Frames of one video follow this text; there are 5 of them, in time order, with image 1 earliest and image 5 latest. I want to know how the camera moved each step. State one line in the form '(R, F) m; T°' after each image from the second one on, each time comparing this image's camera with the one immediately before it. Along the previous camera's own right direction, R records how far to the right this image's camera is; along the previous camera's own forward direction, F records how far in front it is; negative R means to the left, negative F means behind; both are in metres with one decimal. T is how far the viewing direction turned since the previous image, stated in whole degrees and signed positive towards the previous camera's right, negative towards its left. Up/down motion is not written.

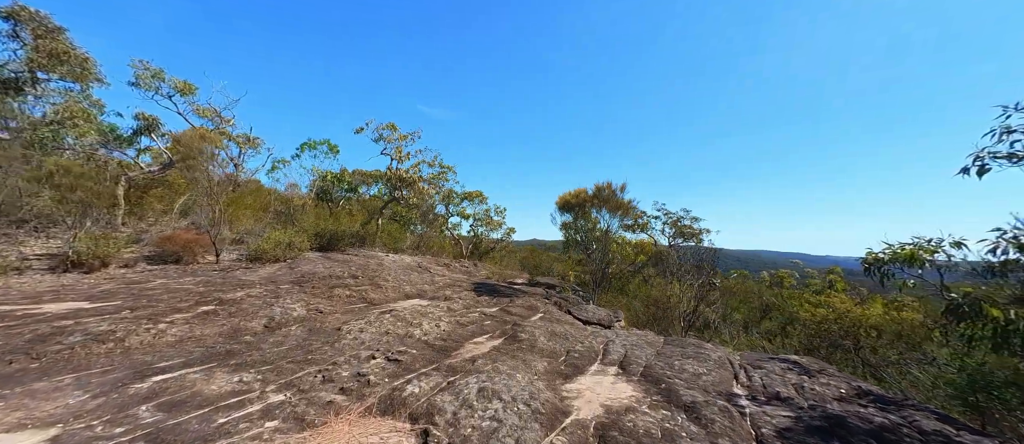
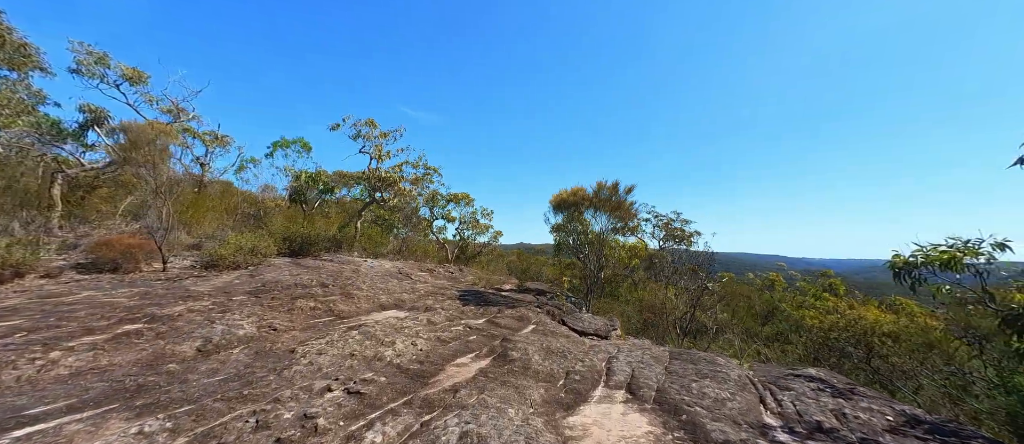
(0.0, +0.6) m; +2°
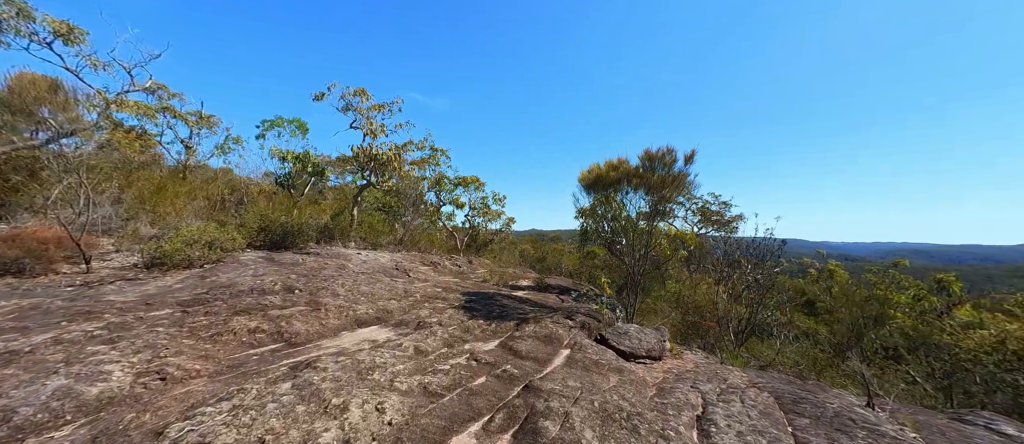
(-0.1, +1.7) m; -2°
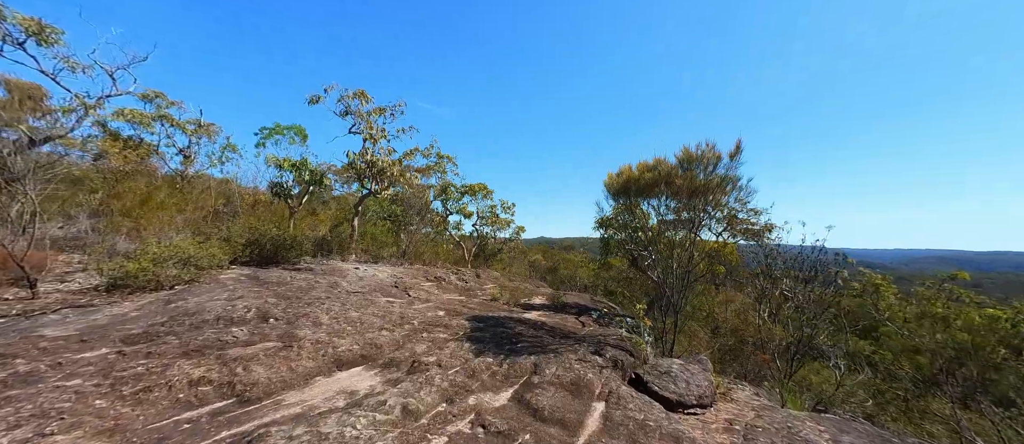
(-0.1, +0.9) m; -1°
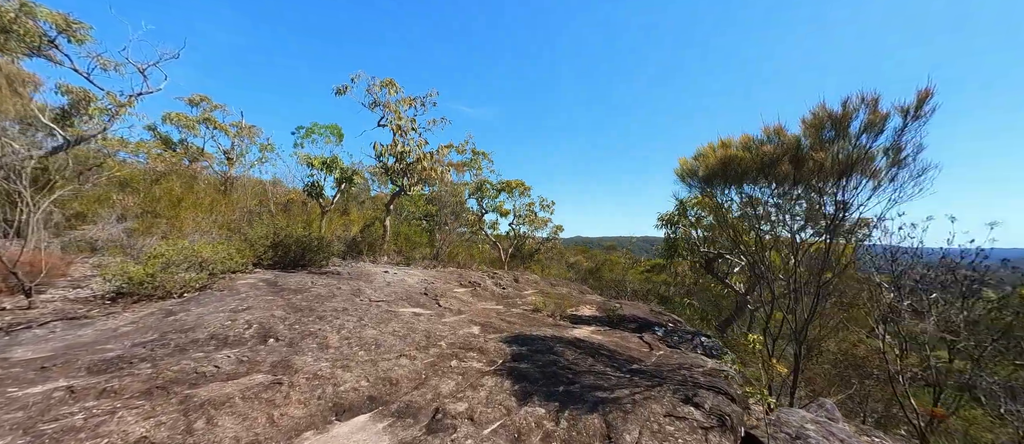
(-0.2, +1.1) m; -6°
